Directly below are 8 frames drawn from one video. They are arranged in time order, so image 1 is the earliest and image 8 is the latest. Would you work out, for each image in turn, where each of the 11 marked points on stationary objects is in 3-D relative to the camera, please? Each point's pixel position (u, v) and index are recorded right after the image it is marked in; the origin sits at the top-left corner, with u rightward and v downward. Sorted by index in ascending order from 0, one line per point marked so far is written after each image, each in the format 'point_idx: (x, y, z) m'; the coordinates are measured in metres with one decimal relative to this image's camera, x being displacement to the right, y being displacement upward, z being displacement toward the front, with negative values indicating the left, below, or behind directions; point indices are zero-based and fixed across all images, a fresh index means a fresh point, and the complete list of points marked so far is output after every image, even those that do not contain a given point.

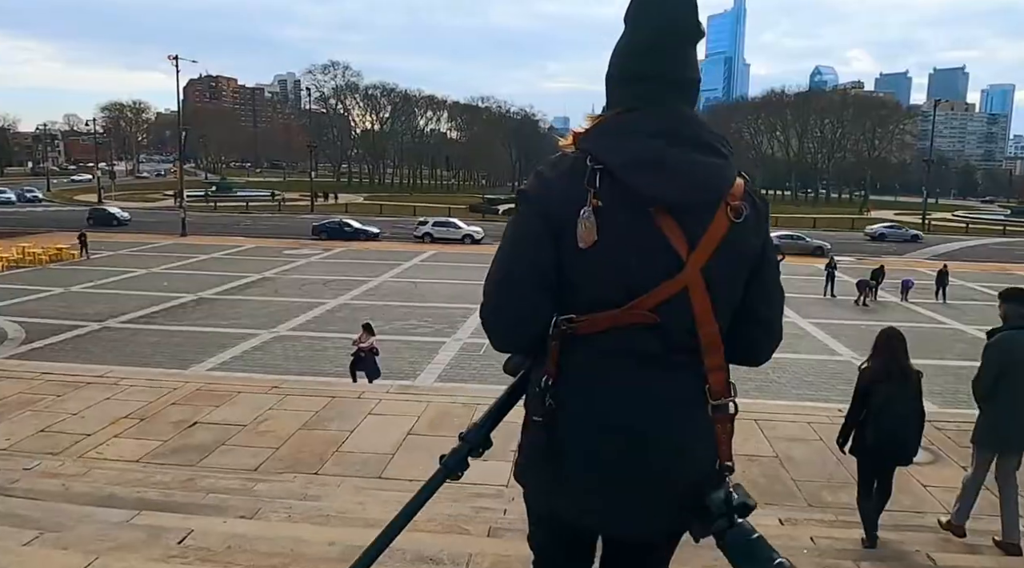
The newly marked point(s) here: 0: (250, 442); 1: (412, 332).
0: (-2.6, -1.6, +6.6) m
1: (-2.7, -1.2, +17.3) m
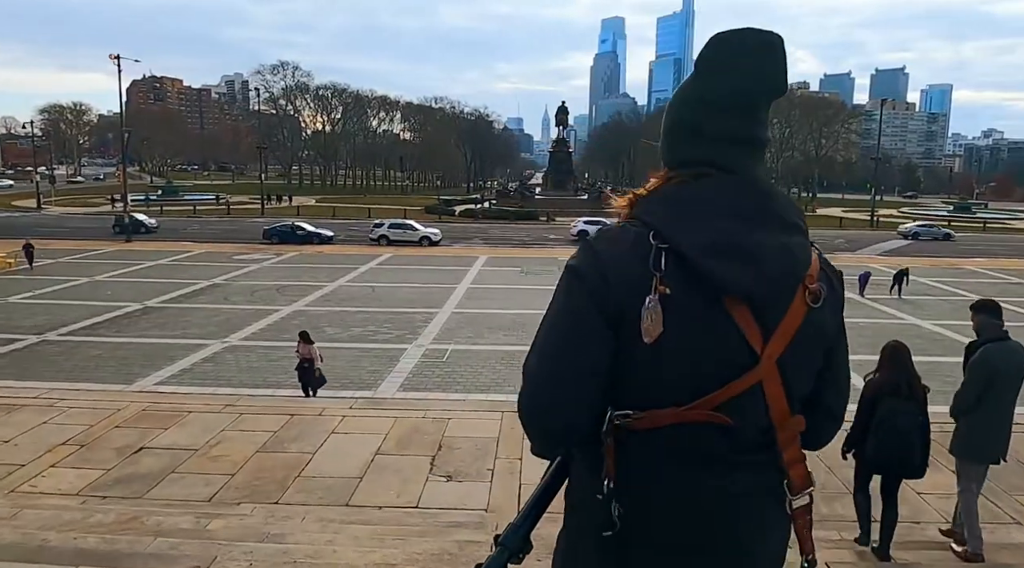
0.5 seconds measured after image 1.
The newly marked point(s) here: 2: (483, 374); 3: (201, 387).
0: (-2.8, -1.7, +6.1) m
1: (-3.6, -1.4, +16.8) m
2: (-0.6, -1.8, +13.7) m
3: (-6.0, -2.0, +13.0) m
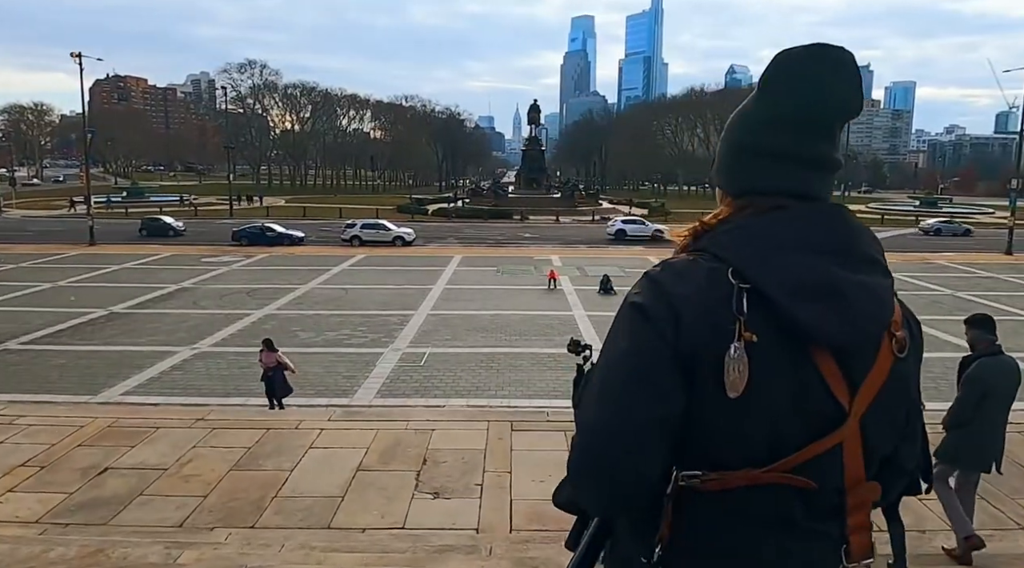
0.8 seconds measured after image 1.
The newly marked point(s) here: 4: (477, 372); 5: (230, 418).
0: (-2.9, -1.8, +5.8) m
1: (-4.1, -1.4, +16.4) m
2: (-1.0, -1.9, +13.4) m
3: (-6.4, -2.1, +12.5) m
4: (-0.8, -1.8, +13.9) m
5: (-3.3, -1.6, +7.9) m
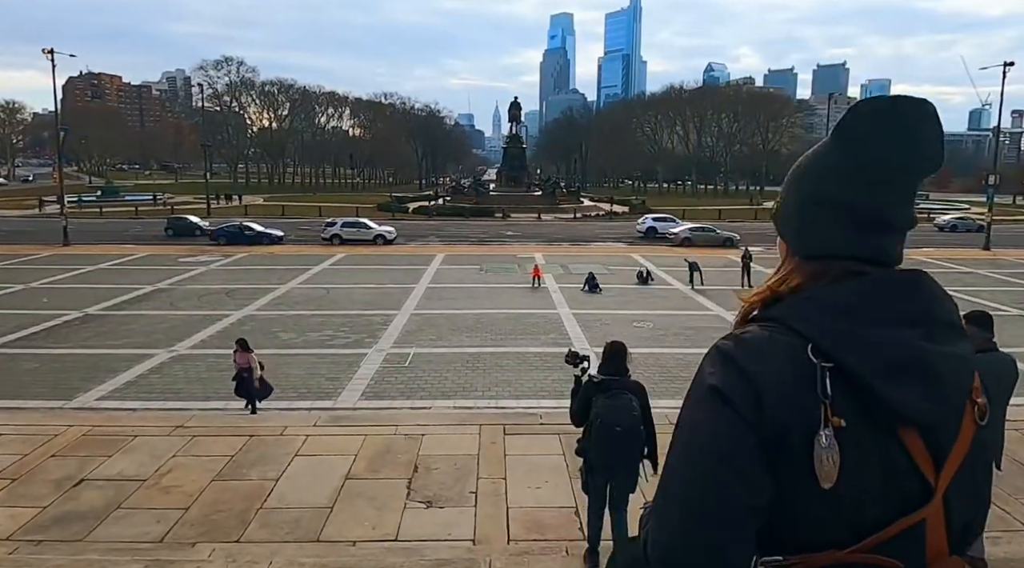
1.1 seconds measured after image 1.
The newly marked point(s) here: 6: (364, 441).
0: (-3.0, -1.8, +5.5) m
1: (-4.4, -1.4, +16.1) m
2: (-1.3, -1.9, +13.2) m
3: (-6.6, -2.1, +12.1) m
4: (-1.0, -1.8, +13.7) m
5: (-3.4, -1.6, +7.6) m
6: (-1.5, -1.5, +6.6) m
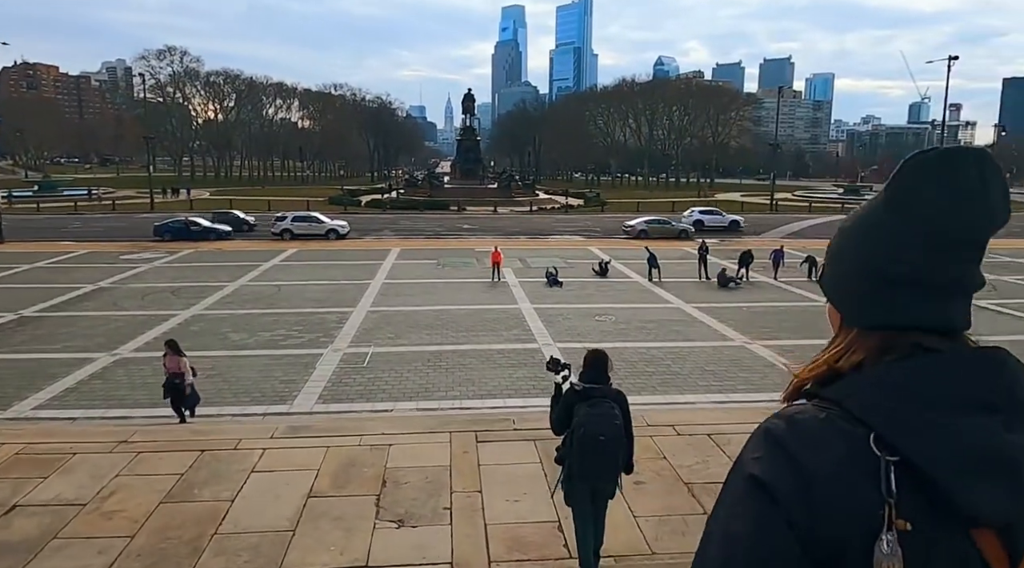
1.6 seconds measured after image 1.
0: (-3.1, -1.9, +5.0) m
1: (-5.3, -1.4, +15.5) m
2: (-2.0, -1.8, +12.8) m
3: (-7.2, -2.2, +11.4) m
4: (-1.8, -1.7, +13.3) m
5: (-3.7, -1.6, +7.1) m
6: (-1.7, -1.6, +6.2) m
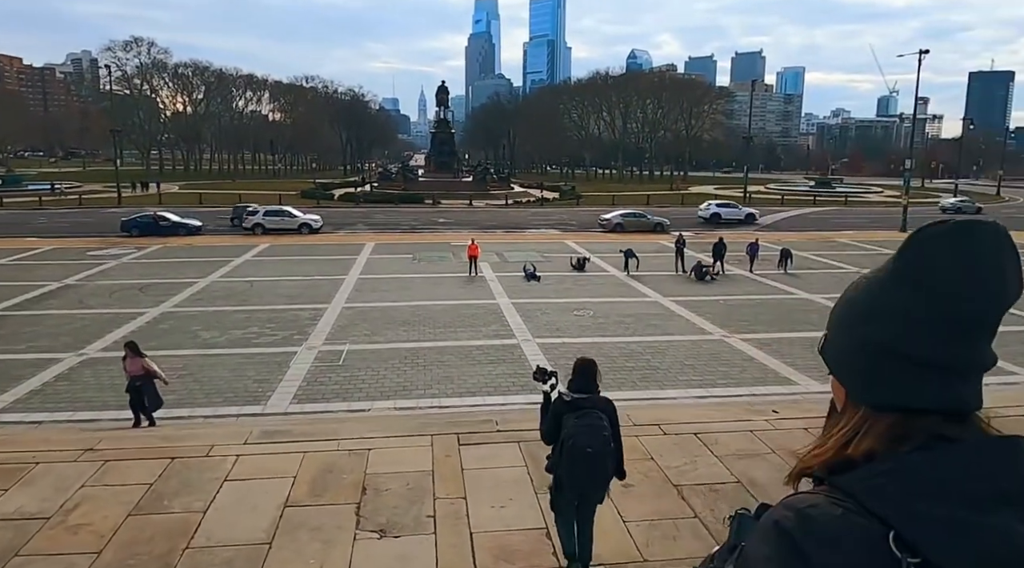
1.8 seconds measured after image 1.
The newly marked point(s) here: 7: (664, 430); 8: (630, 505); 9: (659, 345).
0: (-3.2, -1.9, +4.8) m
1: (-5.8, -1.3, +15.1) m
2: (-2.3, -1.7, +12.6) m
3: (-7.5, -2.2, +11.0) m
4: (-2.2, -1.7, +13.1) m
5: (-3.9, -1.6, +6.8) m
6: (-1.9, -1.6, +6.0) m
7: (+1.3, -1.3, +6.0) m
8: (+0.8, -1.5, +4.6) m
9: (+3.2, -1.3, +14.6) m
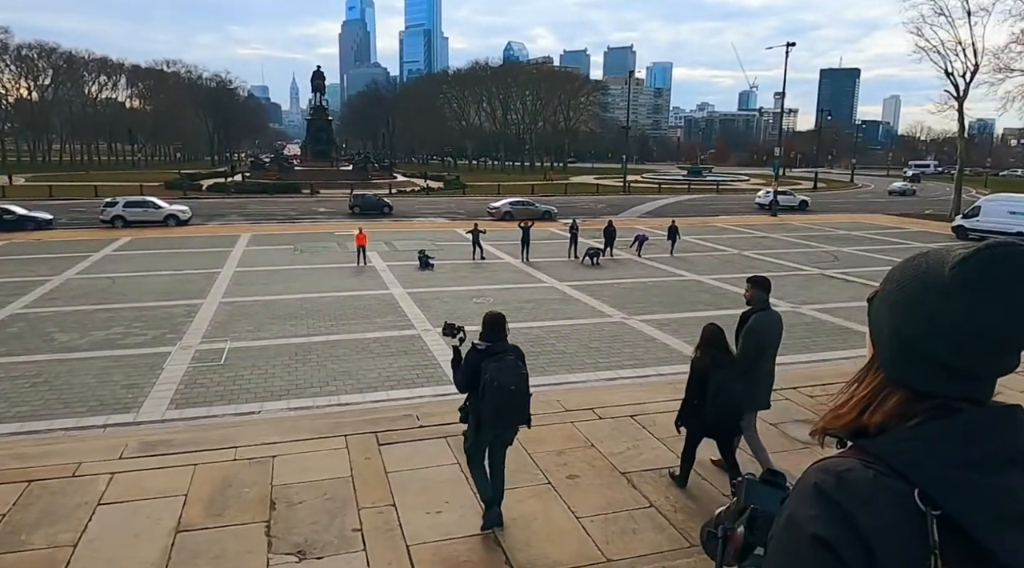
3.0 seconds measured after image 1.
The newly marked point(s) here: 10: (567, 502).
0: (-3.6, -1.8, +3.7) m
1: (-7.9, -1.2, +13.5) m
2: (-4.0, -1.6, +11.6) m
3: (-8.9, -2.2, +9.2) m
4: (-3.9, -1.5, +12.1) m
5: (-4.6, -1.6, +5.6) m
6: (-2.4, -1.5, +5.1) m
7: (+0.7, -1.1, +5.7) m
8: (+0.4, -1.4, +4.2) m
9: (+1.1, -1.0, +14.5) m
10: (+0.3, -1.4, +4.2) m
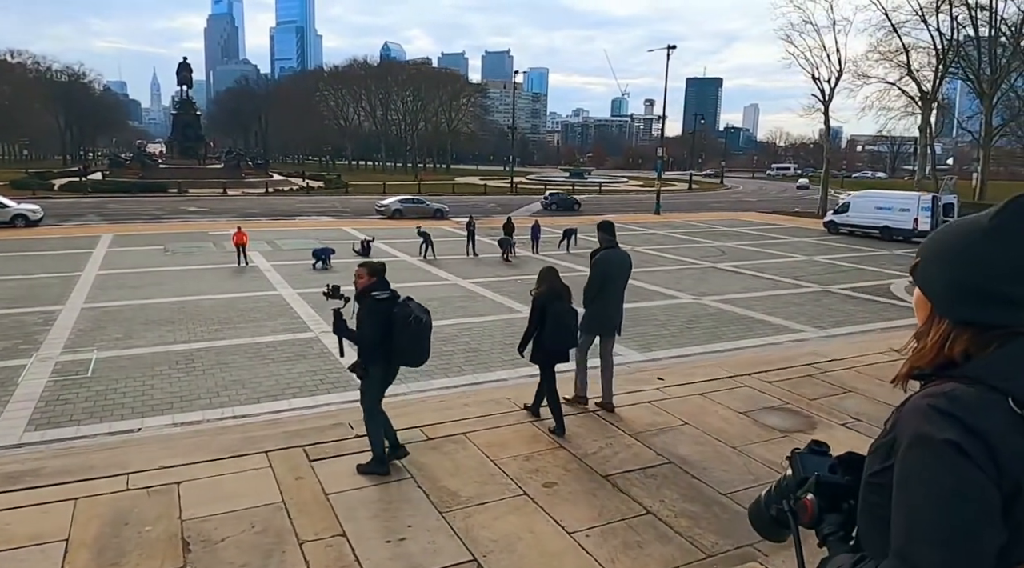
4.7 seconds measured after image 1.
0: (-3.6, -1.8, +2.5) m
1: (-9.4, -1.3, +11.5) m
2: (-5.3, -1.6, +10.2) m
3: (-9.7, -2.2, +7.0) m
4: (-5.3, -1.5, +10.7) m
5: (-4.9, -1.6, +4.2) m
6: (-2.7, -1.4, +4.1) m
7: (+0.3, -1.0, +5.2) m
8: (+0.3, -1.2, +3.7) m
9: (-0.8, -0.9, +14.0) m
10: (+0.2, -1.3, +3.6) m
